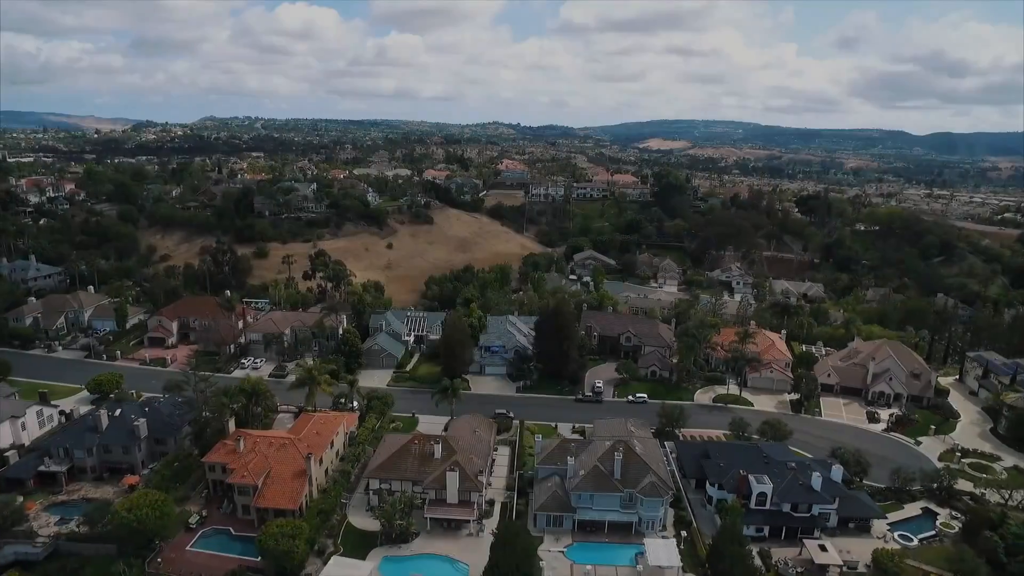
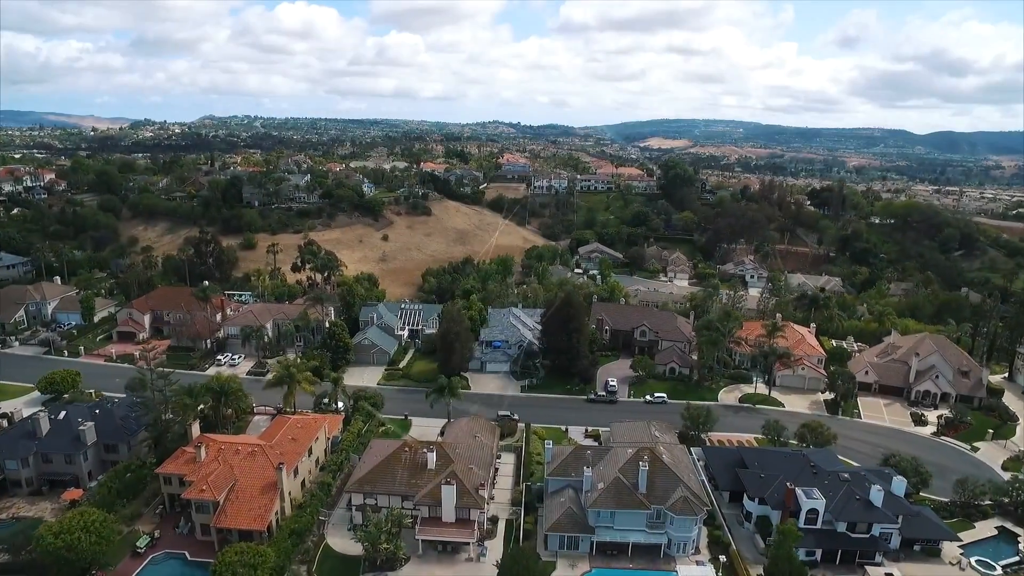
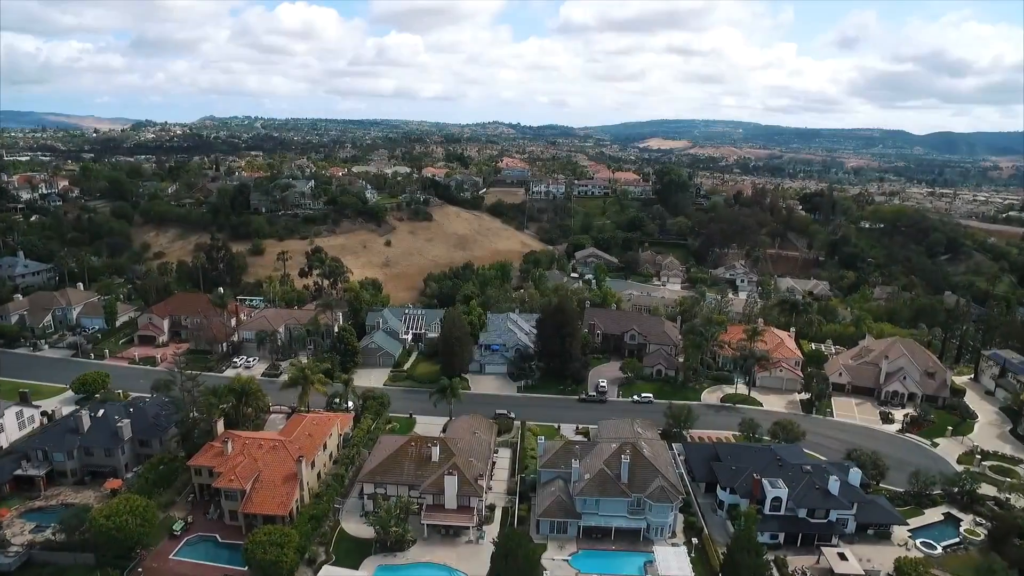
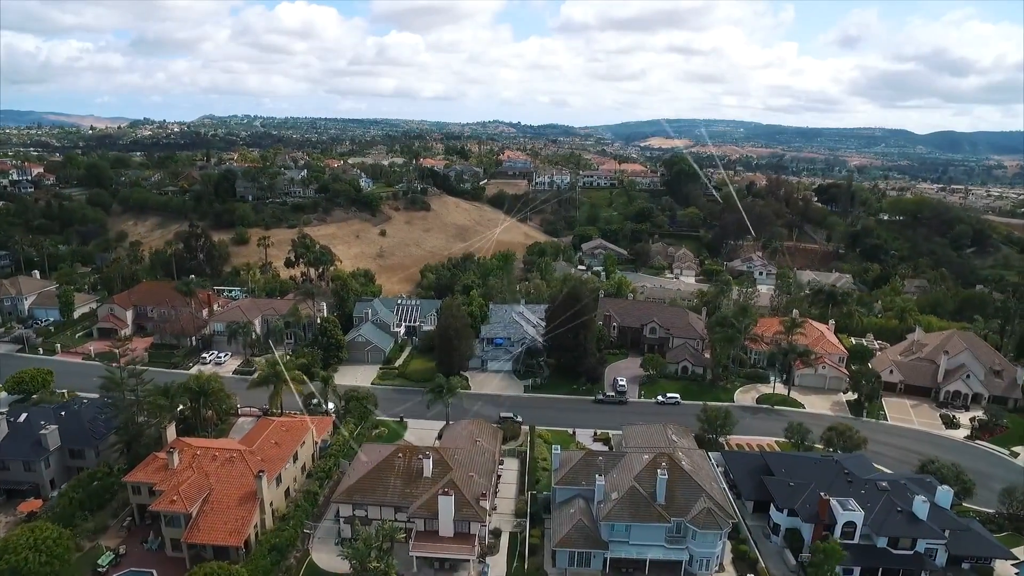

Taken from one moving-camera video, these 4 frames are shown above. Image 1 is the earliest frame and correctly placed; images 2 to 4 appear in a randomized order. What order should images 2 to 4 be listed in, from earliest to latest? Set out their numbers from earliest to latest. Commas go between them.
3, 2, 4
